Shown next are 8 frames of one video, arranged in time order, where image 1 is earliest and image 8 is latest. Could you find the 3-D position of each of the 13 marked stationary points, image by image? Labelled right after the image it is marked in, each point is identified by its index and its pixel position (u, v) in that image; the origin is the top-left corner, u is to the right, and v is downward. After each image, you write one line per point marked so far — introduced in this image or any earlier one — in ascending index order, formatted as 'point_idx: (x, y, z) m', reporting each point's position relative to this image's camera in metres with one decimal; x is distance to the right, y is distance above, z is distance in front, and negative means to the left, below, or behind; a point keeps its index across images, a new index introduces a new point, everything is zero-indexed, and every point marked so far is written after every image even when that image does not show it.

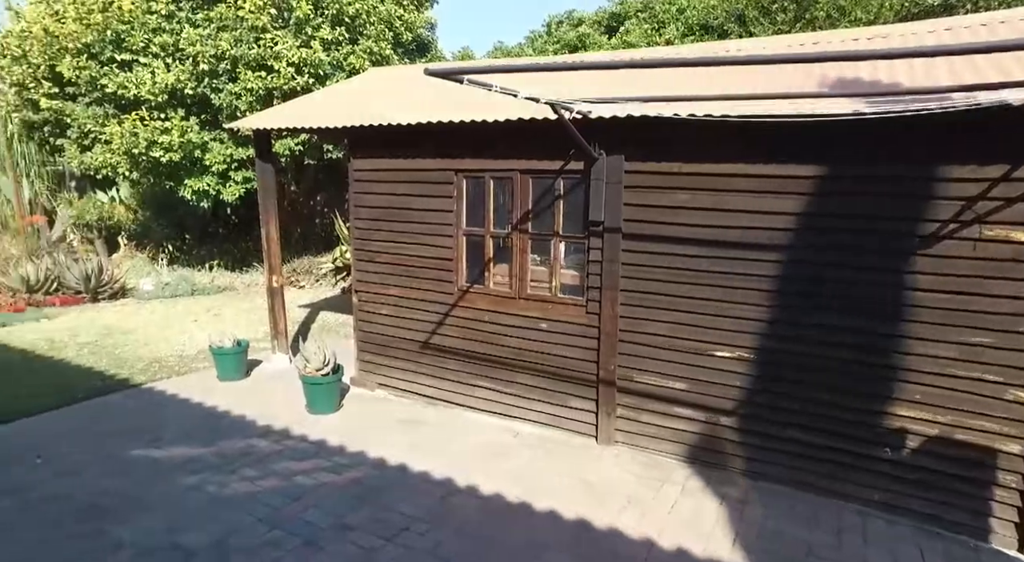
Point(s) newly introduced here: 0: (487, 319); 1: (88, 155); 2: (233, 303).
0: (-0.1, -0.2, +4.0) m
1: (-5.6, +1.7, +8.8) m
2: (-3.6, -0.3, +8.6) m
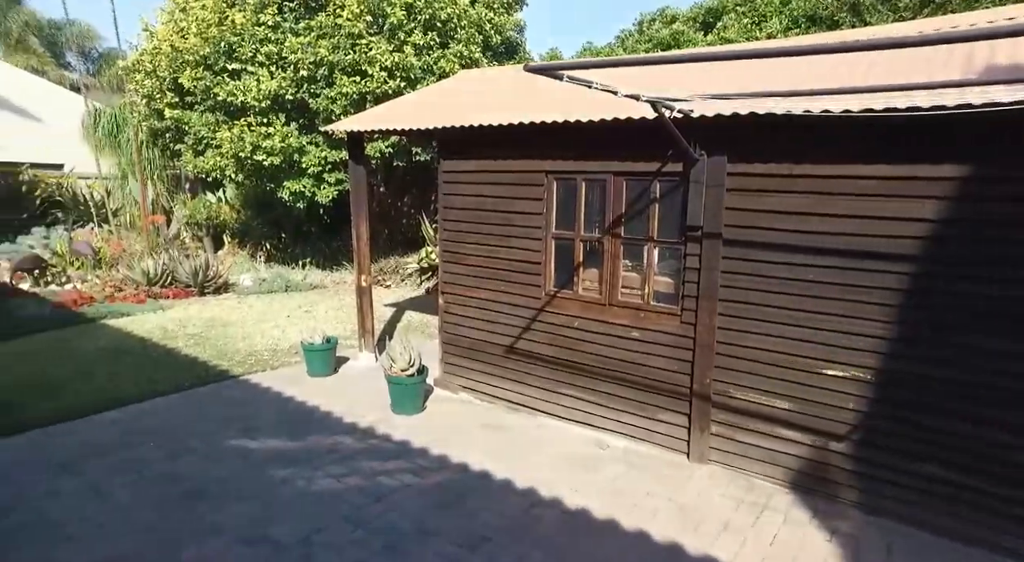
0: (+0.4, -0.3, +3.9) m
1: (-4.4, +1.7, +9.3) m
2: (-2.5, -0.3, +8.9) m
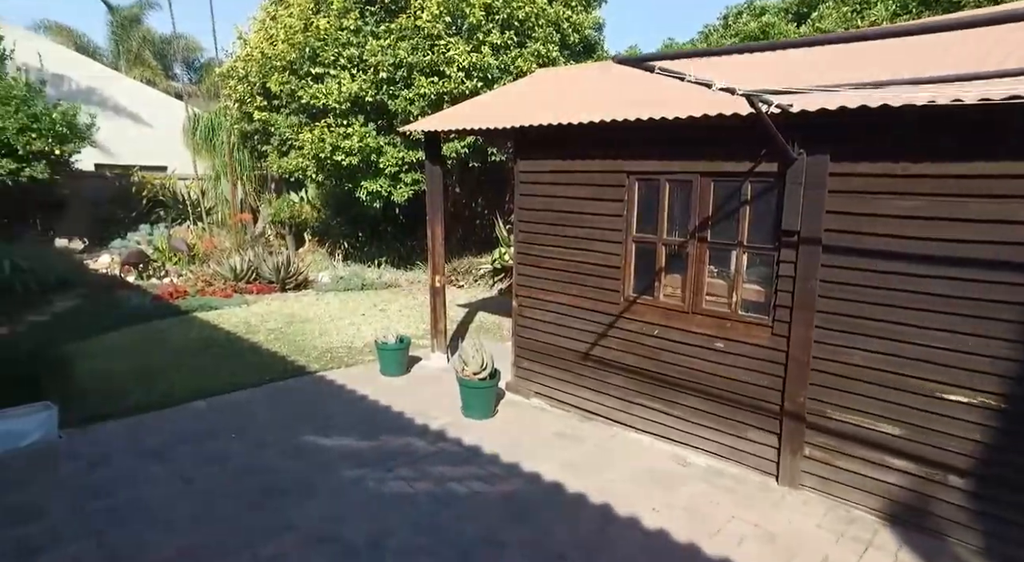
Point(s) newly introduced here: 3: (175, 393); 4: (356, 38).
0: (+0.8, -0.3, +3.7) m
1: (-3.3, +1.8, +9.6) m
2: (-1.5, -0.3, +9.0) m
3: (-2.6, -0.9, +5.1) m
4: (-2.0, +3.2, +8.5) m
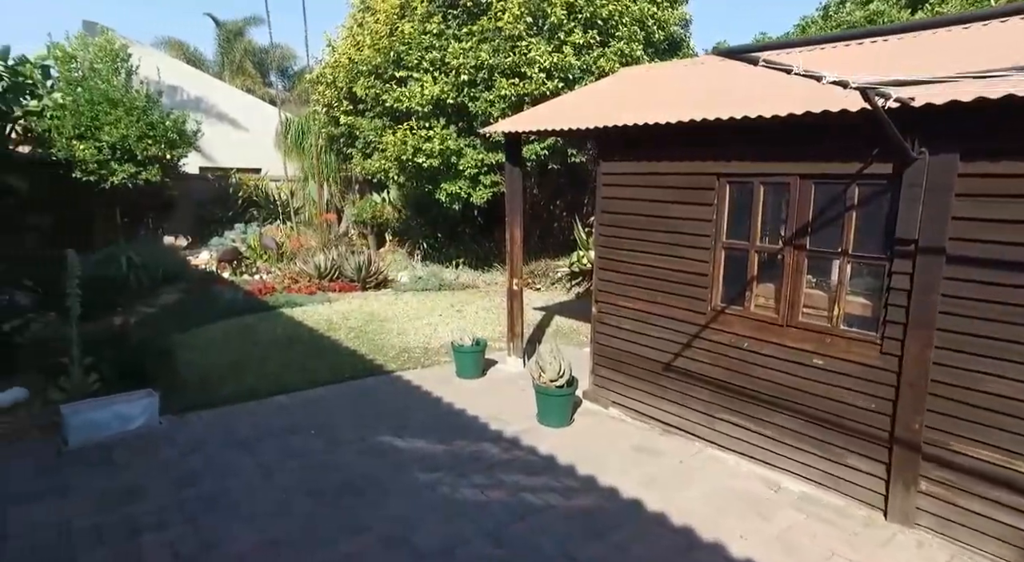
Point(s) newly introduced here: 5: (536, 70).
0: (+1.2, -0.3, +3.5) m
1: (-2.2, +1.8, +9.9) m
2: (-0.5, -0.3, +9.0) m
3: (-2.0, -0.9, +5.2) m
4: (-1.0, +3.2, +8.6) m
5: (+0.3, +2.6, +8.1) m
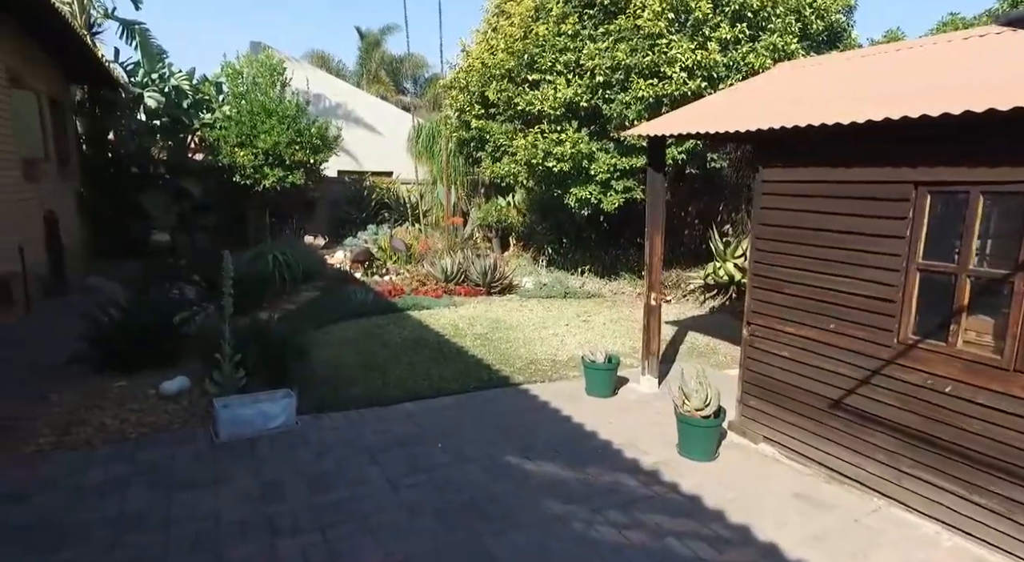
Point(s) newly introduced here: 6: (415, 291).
0: (+1.9, -0.5, +2.9) m
1: (-0.2, +1.7, +9.8) m
2: (+1.2, -0.4, +8.6) m
3: (-1.0, -0.9, +5.2) m
4: (+0.8, +3.1, +8.4) m
5: (+1.9, +2.4, +7.6) m
6: (-1.5, -0.1, +9.9) m
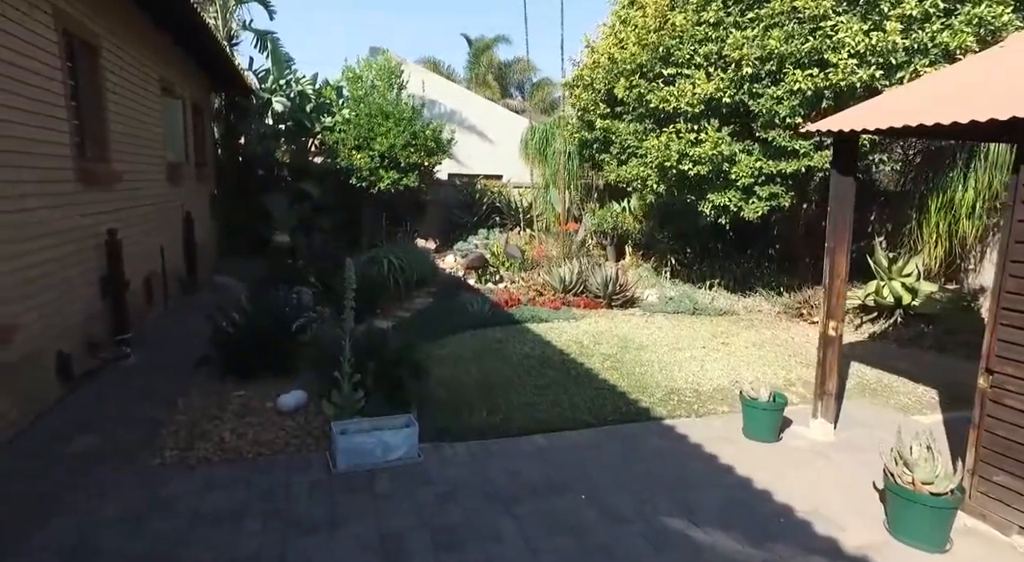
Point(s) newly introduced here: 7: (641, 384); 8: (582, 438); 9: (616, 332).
0: (+2.5, -0.6, +2.0) m
1: (+1.5, +1.6, +9.1) m
2: (+2.7, -0.6, +7.7) m
3: (0.0, -1.0, +4.7) m
4: (+2.3, +2.9, +7.5) m
5: (+3.3, +2.2, +6.6) m
6: (+0.3, -0.3, +9.4) m
7: (+1.1, -0.9, +5.5) m
8: (+0.5, -1.0, +4.3) m
9: (+1.2, -0.6, +7.8) m
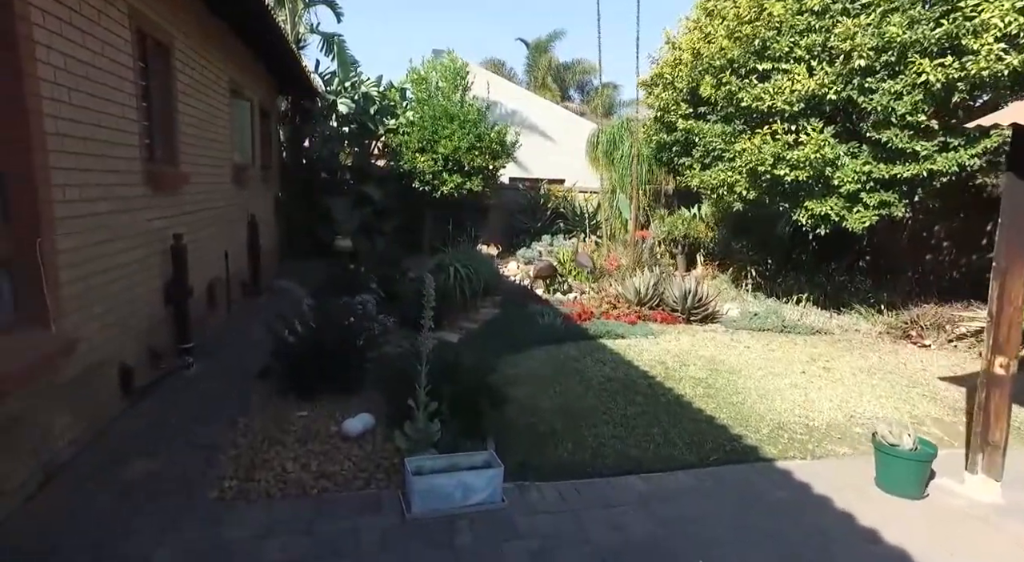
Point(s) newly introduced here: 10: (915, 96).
0: (+2.9, -0.8, +1.2) m
1: (+2.5, +1.4, +8.4) m
2: (+3.5, -0.8, +7.0) m
3: (+0.6, -1.1, +4.1) m
4: (+3.2, +2.7, +6.8) m
5: (+4.1, +2.0, +5.8) m
6: (+1.2, -0.4, +8.8) m
7: (+1.7, -1.0, +4.9) m
8: (+1.0, -1.2, +3.7) m
9: (+2.0, -0.7, +7.1) m
10: (+3.8, +1.7, +6.2) m
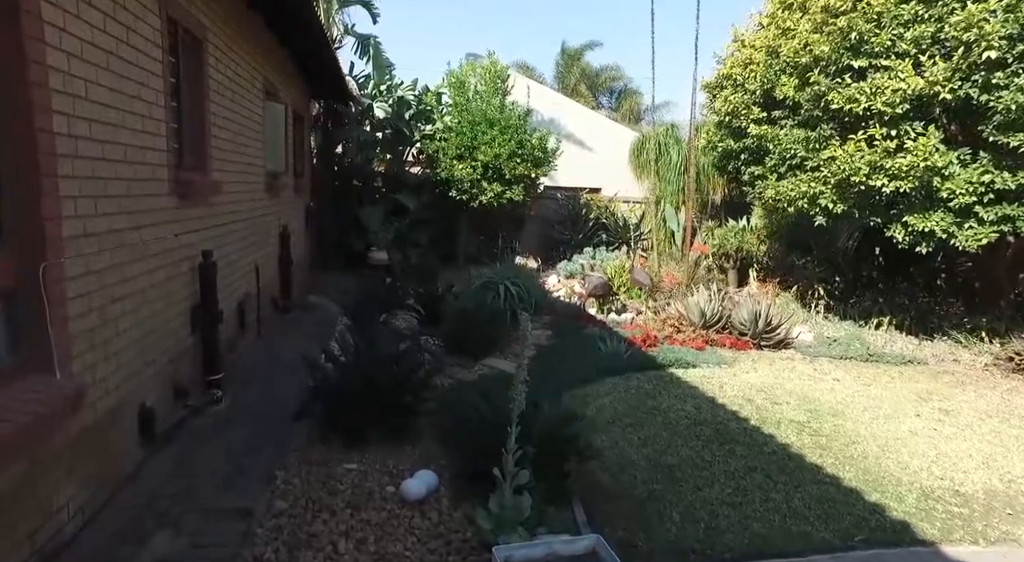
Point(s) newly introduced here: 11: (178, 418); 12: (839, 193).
0: (+3.3, -1.0, +0.3) m
1: (+3.2, +1.1, +7.6) m
2: (+4.1, -1.0, +6.1) m
3: (+1.1, -1.3, +3.3) m
4: (+3.8, +2.4, +6.0) m
5: (+4.7, +1.8, +4.9) m
6: (+1.9, -0.7, +8.0) m
7: (+2.2, -1.2, +4.0) m
8: (+1.5, -1.3, +2.9) m
9: (+2.6, -1.0, +6.3) m
10: (+4.4, +1.5, +5.3) m
11: (-2.3, -0.9, +4.5) m
12: (+3.4, +0.9, +6.8) m
